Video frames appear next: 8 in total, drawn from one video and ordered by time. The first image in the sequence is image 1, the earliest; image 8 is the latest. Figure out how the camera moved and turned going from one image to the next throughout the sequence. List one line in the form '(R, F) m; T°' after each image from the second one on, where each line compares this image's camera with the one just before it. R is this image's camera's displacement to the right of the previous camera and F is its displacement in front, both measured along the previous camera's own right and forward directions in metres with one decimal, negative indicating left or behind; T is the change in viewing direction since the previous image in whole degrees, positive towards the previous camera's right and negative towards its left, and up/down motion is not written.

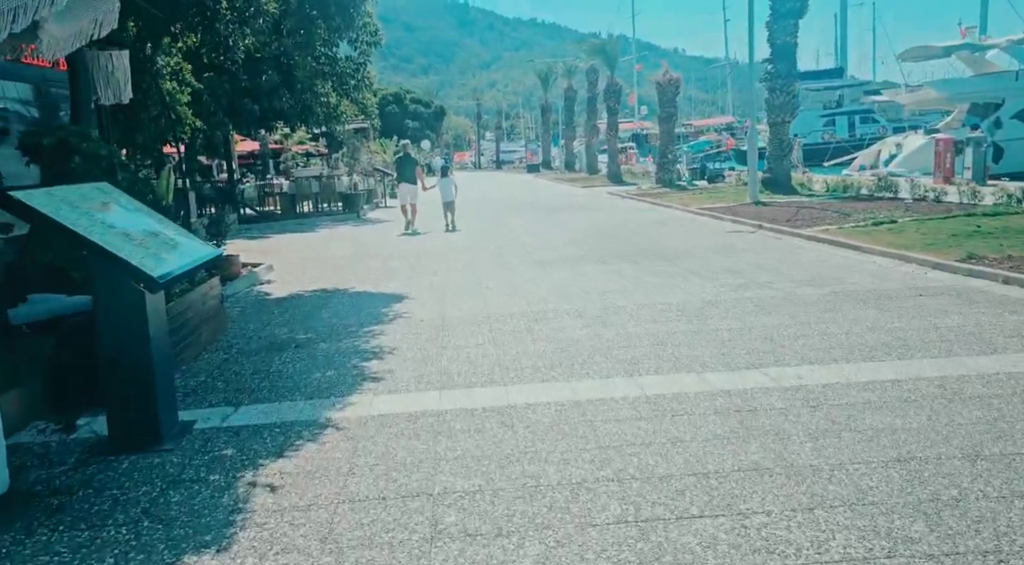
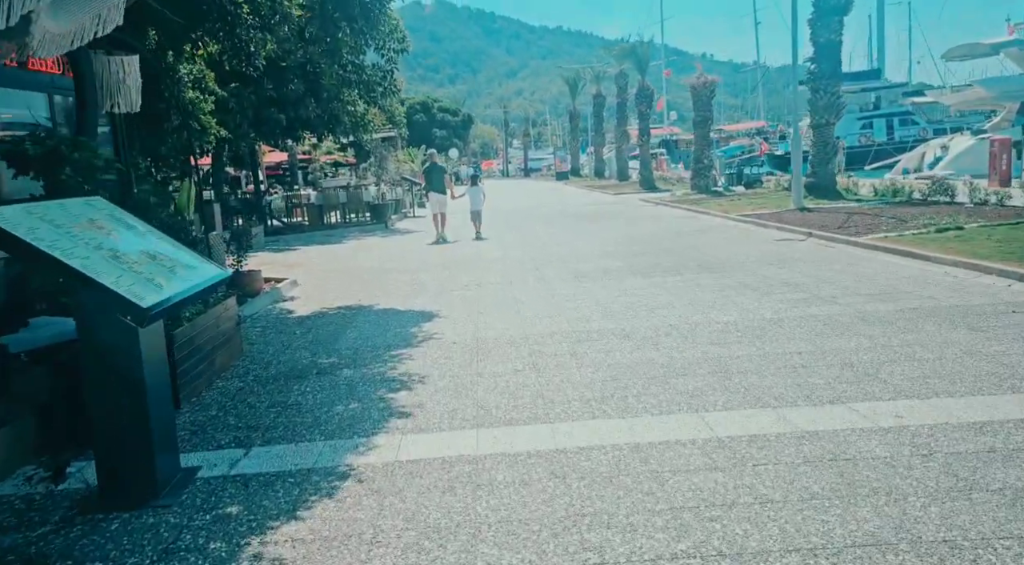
(-0.1, +0.8) m; -2°
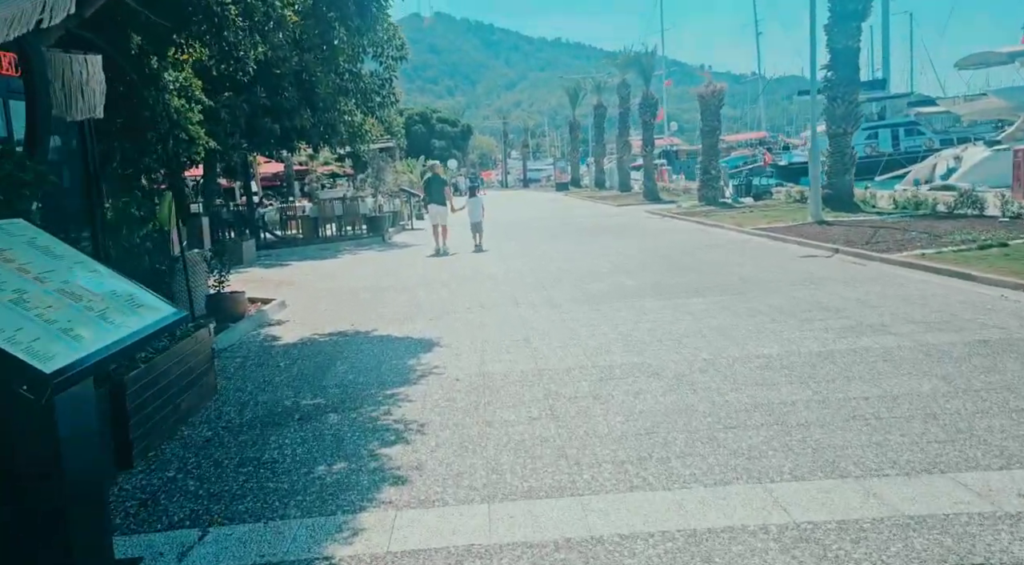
(-0.1, +1.0) m; 0°
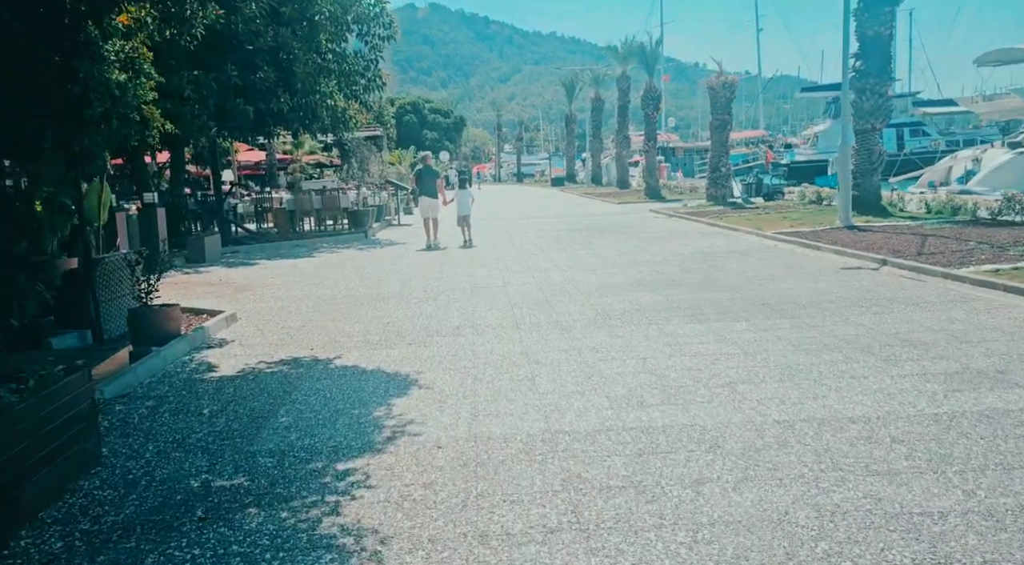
(-0.1, +2.0) m; +1°
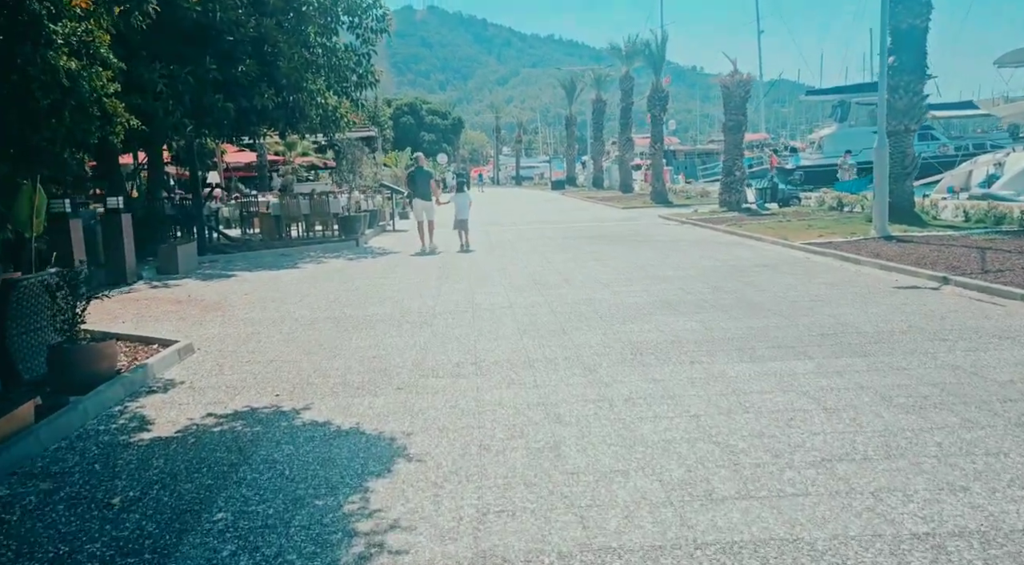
(-0.1, +1.6) m; 0°
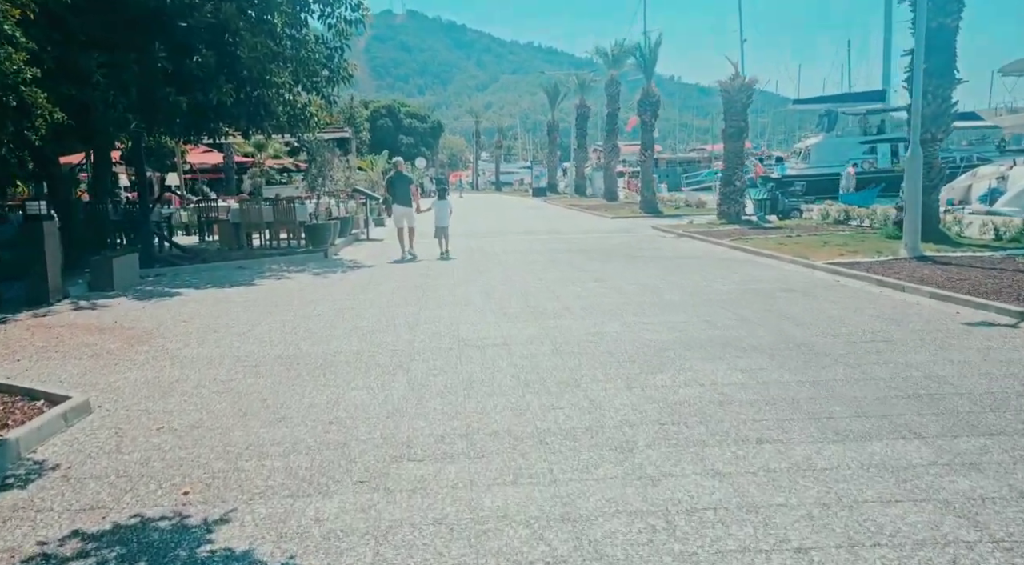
(-0.2, +2.0) m; +2°
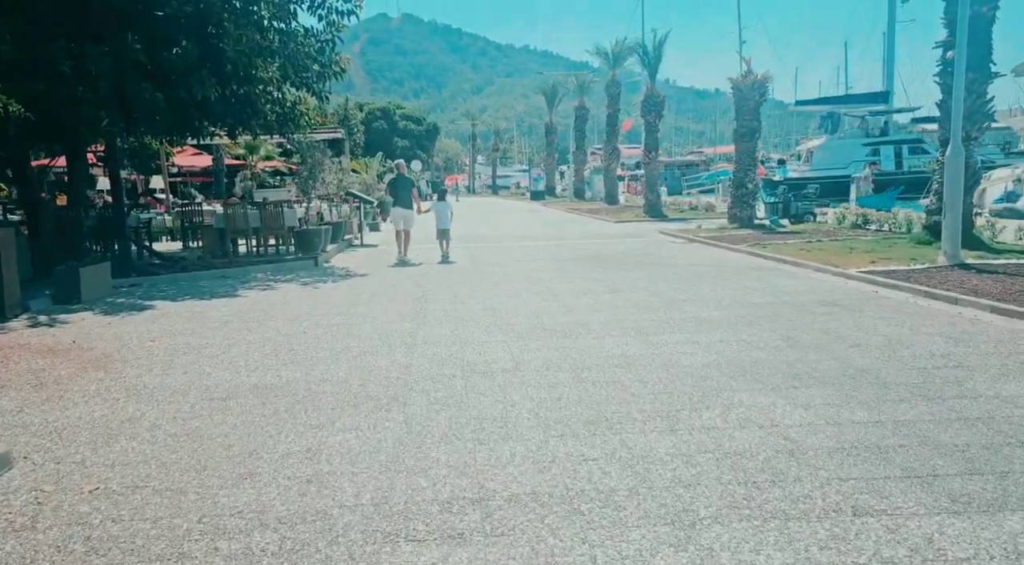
(-0.2, +1.2) m; 0°
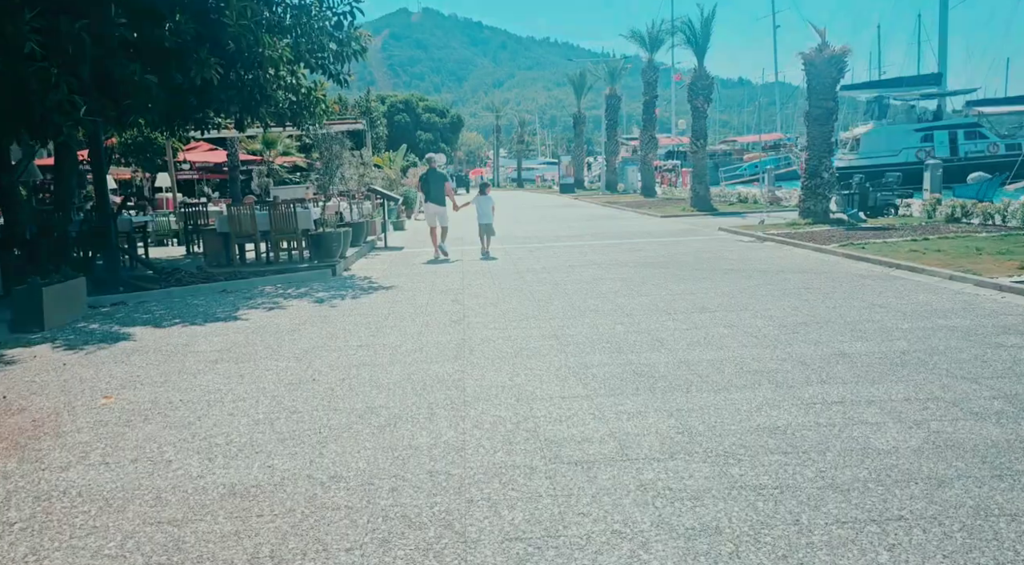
(-0.5, +2.7) m; -2°
